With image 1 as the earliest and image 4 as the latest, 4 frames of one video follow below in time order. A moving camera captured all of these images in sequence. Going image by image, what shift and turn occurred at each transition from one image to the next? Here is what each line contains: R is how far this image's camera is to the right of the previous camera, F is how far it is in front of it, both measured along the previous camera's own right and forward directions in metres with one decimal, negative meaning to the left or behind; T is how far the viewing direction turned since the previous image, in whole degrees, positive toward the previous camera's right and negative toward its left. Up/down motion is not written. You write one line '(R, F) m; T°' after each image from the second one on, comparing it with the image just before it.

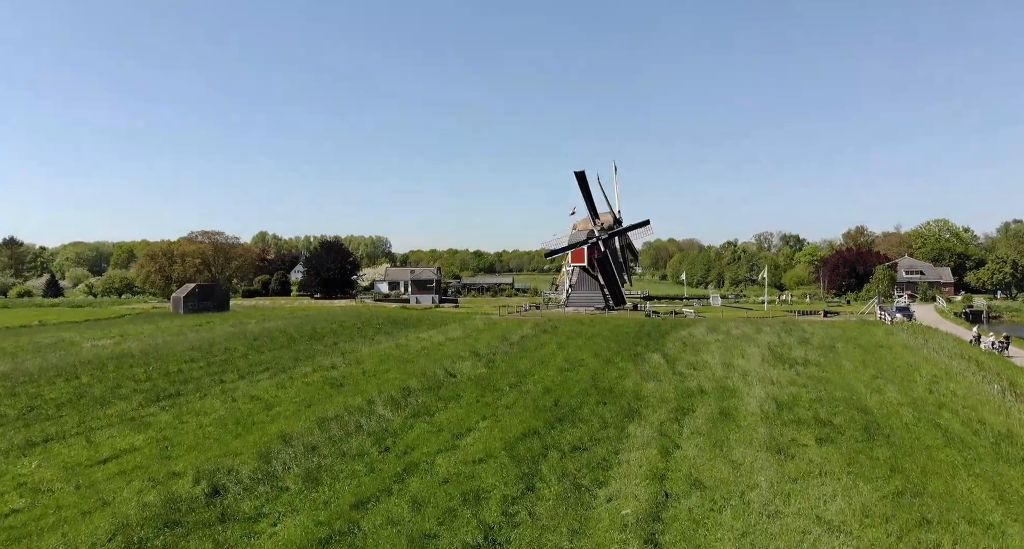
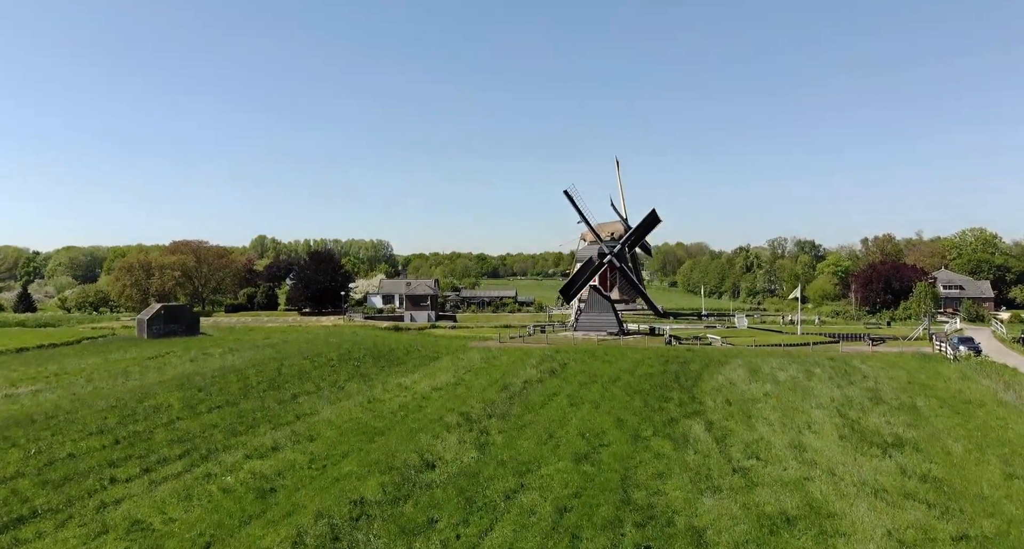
(+0.2, +7.4) m; 0°
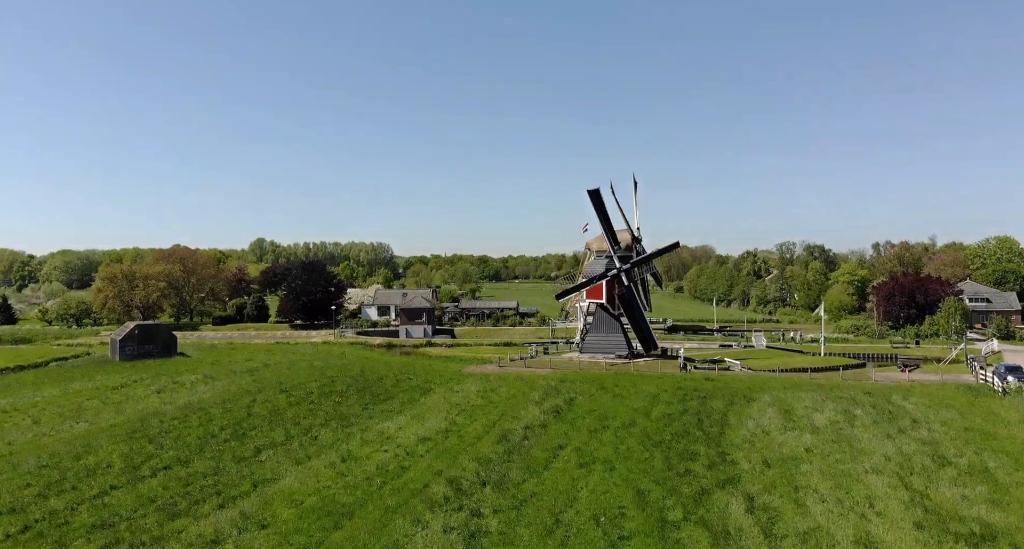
(+0.1, +4.5) m; 0°
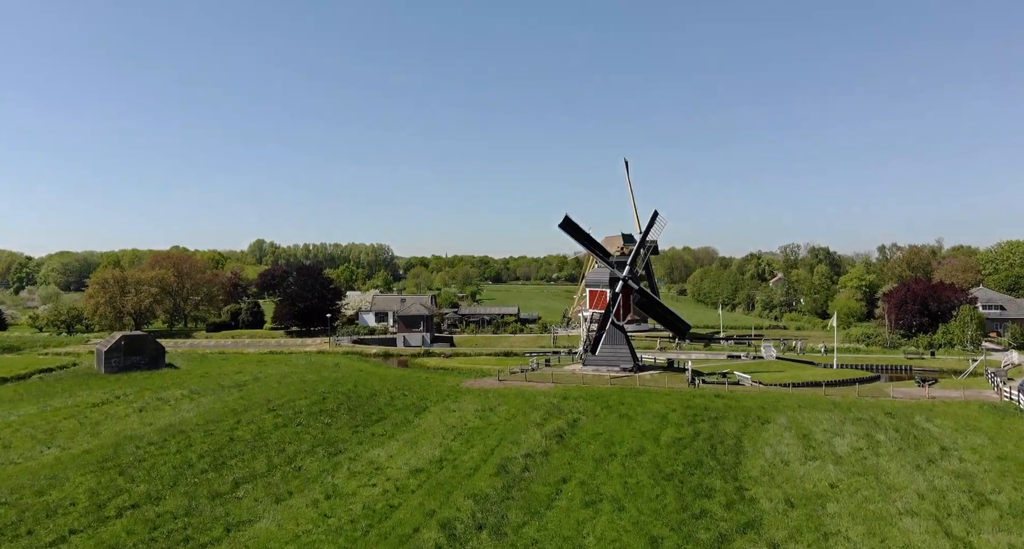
(+0.1, +2.1) m; 0°
